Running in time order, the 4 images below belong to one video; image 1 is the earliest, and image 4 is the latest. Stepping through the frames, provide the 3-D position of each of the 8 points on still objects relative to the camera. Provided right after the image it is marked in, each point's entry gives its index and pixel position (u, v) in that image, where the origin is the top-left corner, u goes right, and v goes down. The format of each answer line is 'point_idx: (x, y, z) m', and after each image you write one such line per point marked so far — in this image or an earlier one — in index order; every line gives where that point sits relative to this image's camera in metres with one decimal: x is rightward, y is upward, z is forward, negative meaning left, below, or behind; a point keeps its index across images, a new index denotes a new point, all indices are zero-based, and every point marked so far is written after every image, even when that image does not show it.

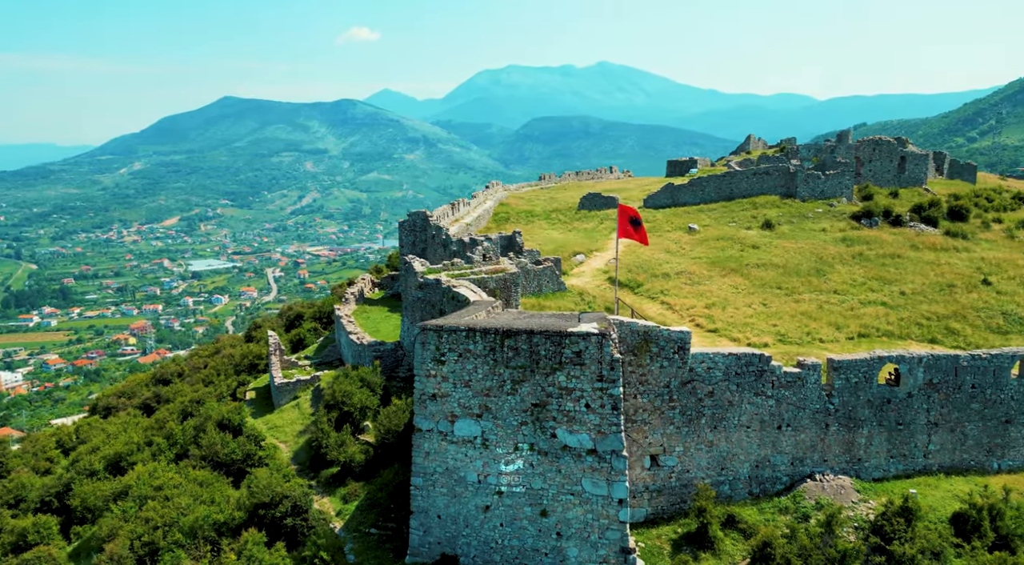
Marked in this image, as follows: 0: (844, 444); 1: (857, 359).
0: (+6.5, -3.2, +13.6) m
1: (+6.7, -1.5, +13.5) m
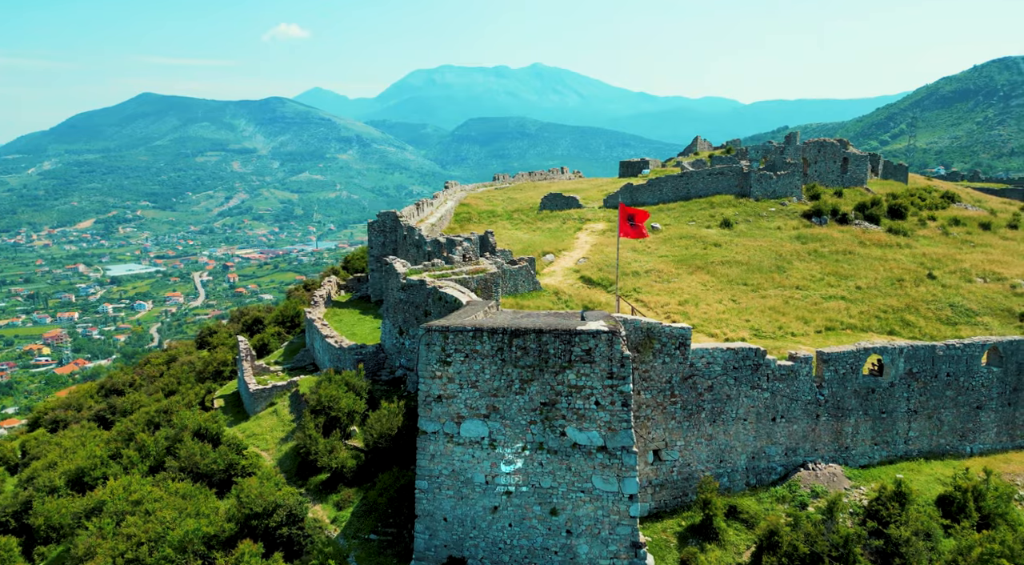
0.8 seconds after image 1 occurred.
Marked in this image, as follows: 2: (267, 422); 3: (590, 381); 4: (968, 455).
0: (+6.5, -3.1, +14.1) m
1: (+6.7, -1.4, +14.0) m
2: (-6.5, -3.7, +18.5) m
3: (+1.3, -1.7, +11.8) m
4: (+9.9, -3.7, +15.1) m
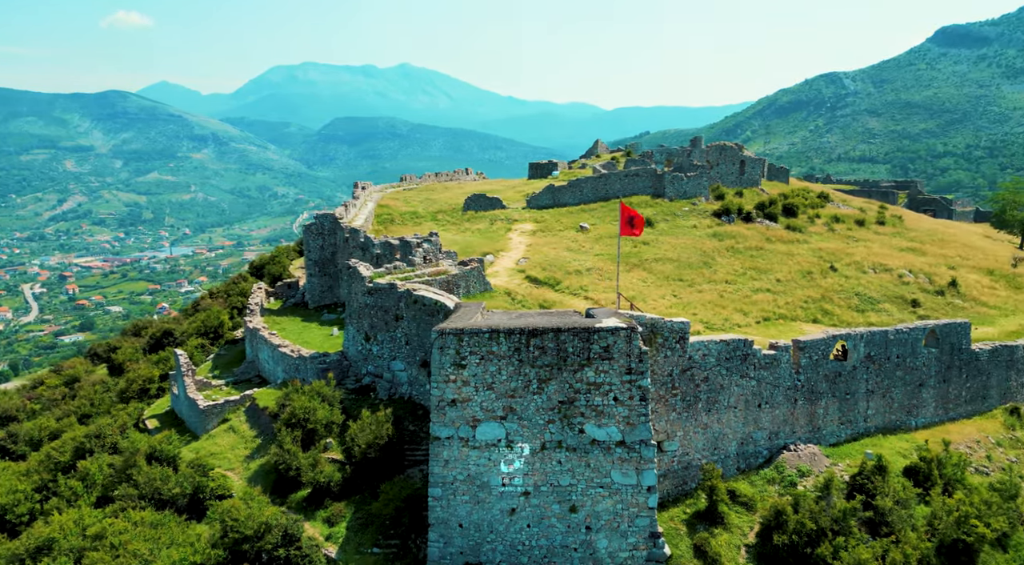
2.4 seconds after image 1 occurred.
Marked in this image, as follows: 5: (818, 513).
0: (+6.4, -2.9, +15.1) m
1: (+6.6, -1.2, +15.1) m
2: (-7.1, -3.9, +17.3) m
3: (+1.7, -1.6, +12.0) m
4: (+9.6, -3.5, +16.7) m
5: (+5.6, -4.2, +12.7) m
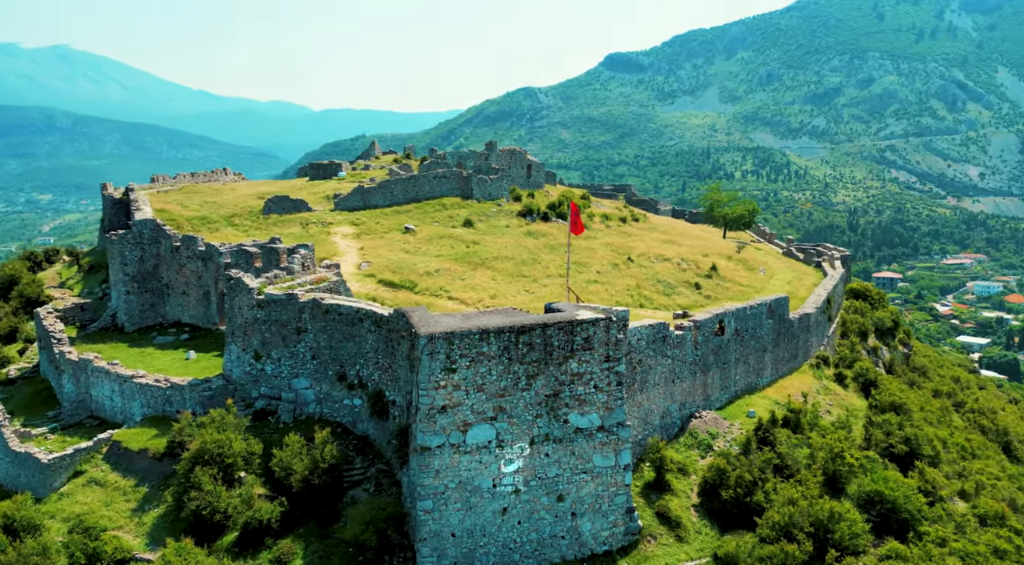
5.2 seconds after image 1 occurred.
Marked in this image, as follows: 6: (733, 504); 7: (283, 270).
0: (+4.7, -2.6, +17.2) m
1: (+4.8, -0.9, +17.2) m
2: (-8.6, -4.4, +14.2) m
3: (+1.4, -1.5, +12.5) m
4: (+7.2, -3.0, +19.9) m
5: (+4.9, -3.9, +14.6) m
6: (+4.5, -4.5, +14.3) m
7: (-6.1, +0.3, +18.4) m
